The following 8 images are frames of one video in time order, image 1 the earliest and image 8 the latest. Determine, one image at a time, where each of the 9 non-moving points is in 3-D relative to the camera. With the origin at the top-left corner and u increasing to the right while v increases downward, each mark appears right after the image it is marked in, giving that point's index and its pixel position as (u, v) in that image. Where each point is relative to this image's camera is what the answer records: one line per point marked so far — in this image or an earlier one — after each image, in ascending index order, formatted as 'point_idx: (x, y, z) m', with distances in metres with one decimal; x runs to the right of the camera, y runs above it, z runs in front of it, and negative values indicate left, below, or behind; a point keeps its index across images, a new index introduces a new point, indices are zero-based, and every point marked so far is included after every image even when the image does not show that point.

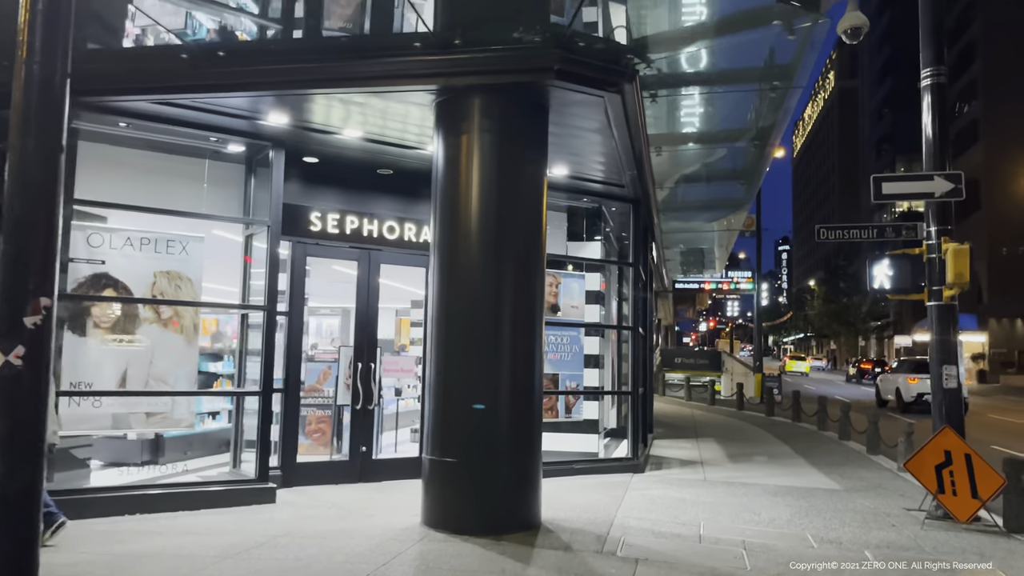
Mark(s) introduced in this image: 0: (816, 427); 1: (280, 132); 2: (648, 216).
0: (+6.7, -3.1, +18.0) m
1: (-2.4, +1.6, +8.4) m
2: (+2.0, +1.1, +12.6) m
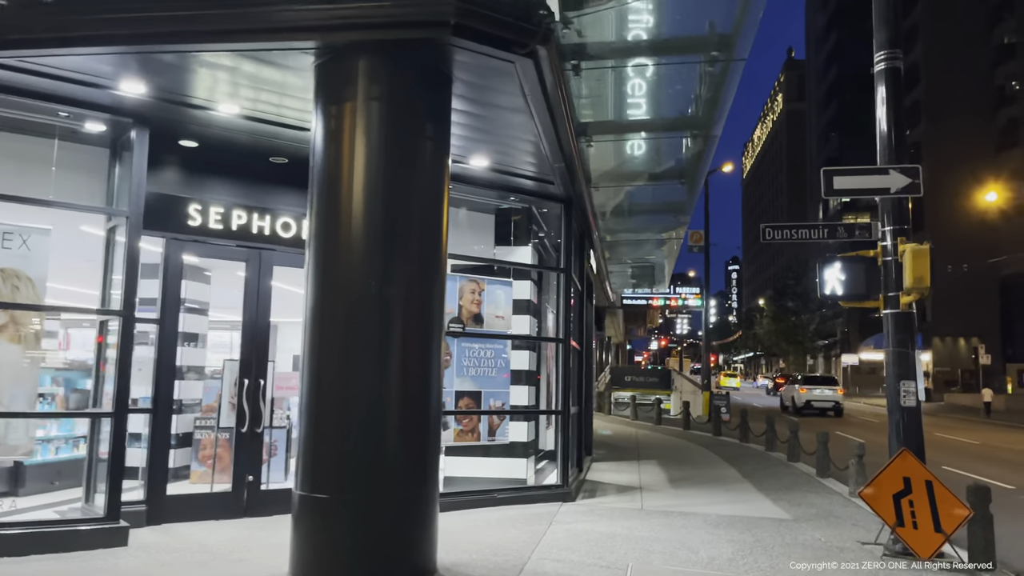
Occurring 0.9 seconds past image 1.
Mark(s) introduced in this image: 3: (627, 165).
0: (+5.3, -3.4, +17.2) m
1: (-3.3, +1.6, +7.2) m
2: (+0.9, +1.0, +11.6) m
3: (+1.6, +1.7, +11.1) m
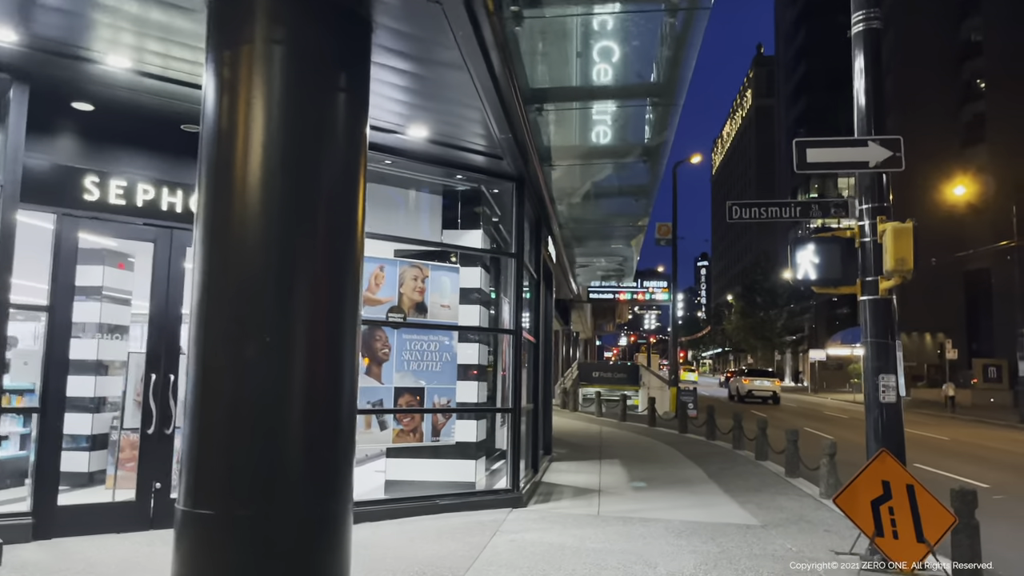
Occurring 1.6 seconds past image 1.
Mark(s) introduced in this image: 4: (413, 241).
0: (+4.5, -3.2, +16.5) m
1: (-3.8, +1.8, +6.3) m
2: (+0.3, +1.2, +10.8) m
3: (+1.0, +1.8, +10.3) m
4: (-1.1, +0.5, +8.9) m
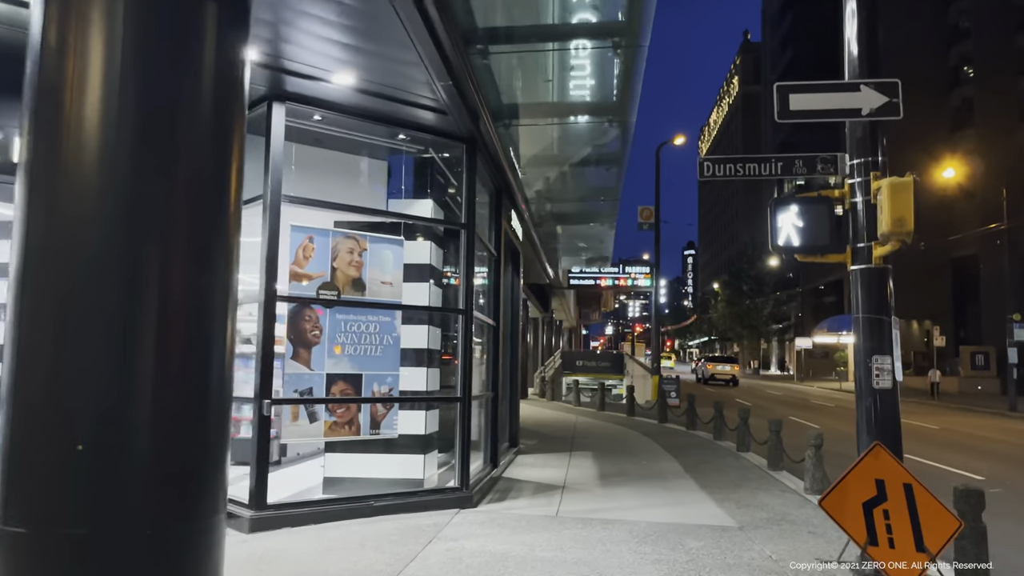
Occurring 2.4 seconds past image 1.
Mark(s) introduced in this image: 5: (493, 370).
0: (+3.8, -2.9, +15.7) m
1: (-4.2, +2.0, +5.2) m
2: (-0.2, +1.4, +9.8) m
3: (+0.4, +2.1, +9.3) m
4: (-1.6, +0.8, +7.9) m
5: (-0.3, -1.0, +10.4) m
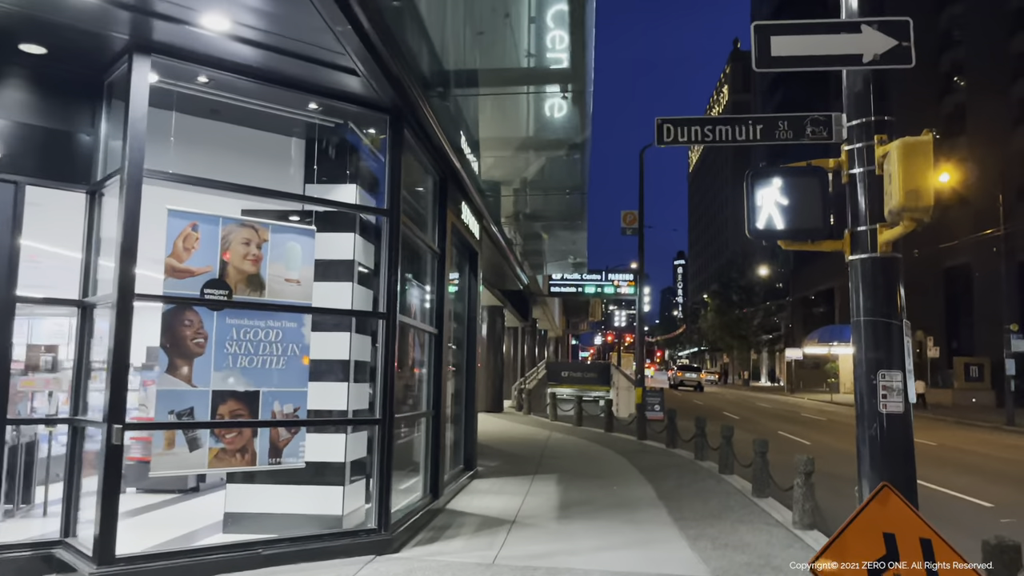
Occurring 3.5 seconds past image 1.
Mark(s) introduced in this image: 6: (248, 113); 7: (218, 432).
0: (+3.2, -3.0, +14.3) m
1: (-4.8, +2.0, +3.8) m
2: (-0.8, +1.4, +8.5) m
3: (-0.1, +2.1, +8.0) m
4: (-2.1, +0.8, +6.6) m
5: (-0.9, -1.1, +9.1) m
6: (-2.3, +1.5, +7.0) m
7: (-2.3, -1.1, +6.3) m
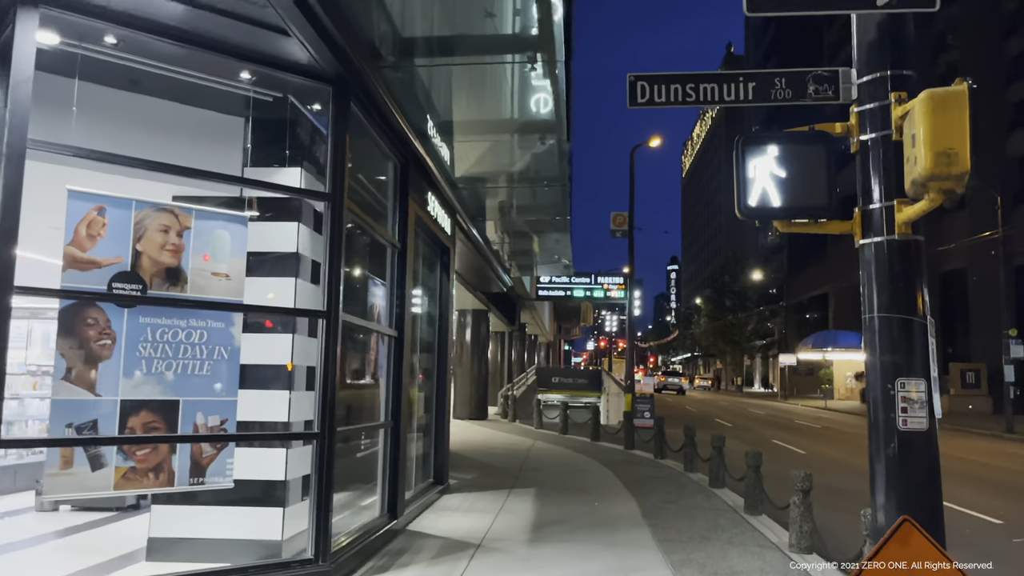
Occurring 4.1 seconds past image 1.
0: (+2.8, -3.0, +13.5) m
1: (-5.0, +2.1, +3.0) m
2: (-1.1, +1.4, +7.7) m
3: (-0.4, +2.1, +7.2) m
4: (-2.4, +0.8, +5.8) m
5: (-1.2, -1.0, +8.2) m
6: (-2.6, +1.5, +6.1) m
7: (-2.6, -1.1, +5.5) m
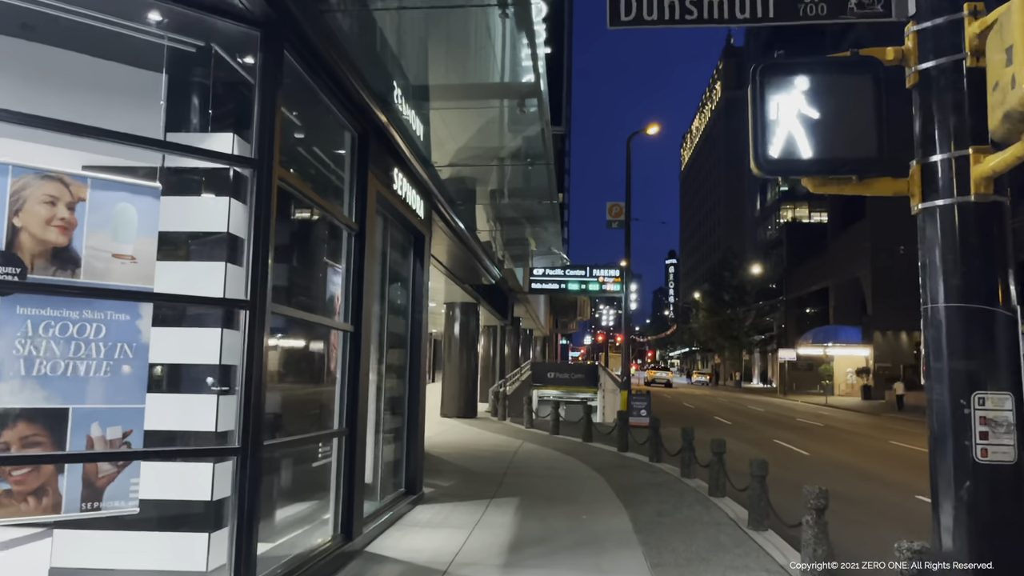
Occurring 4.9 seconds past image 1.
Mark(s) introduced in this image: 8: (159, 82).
0: (+2.6, -2.8, +12.5) m
1: (-5.3, +2.2, +2.0) m
2: (-1.4, +1.5, +6.7) m
3: (-0.7, +2.2, +6.2) m
4: (-2.7, +0.9, +4.7) m
5: (-1.4, -0.9, +7.2) m
6: (-2.8, +1.6, +5.1) m
7: (-2.8, -1.0, +4.5) m
8: (-2.4, +1.4, +5.5) m
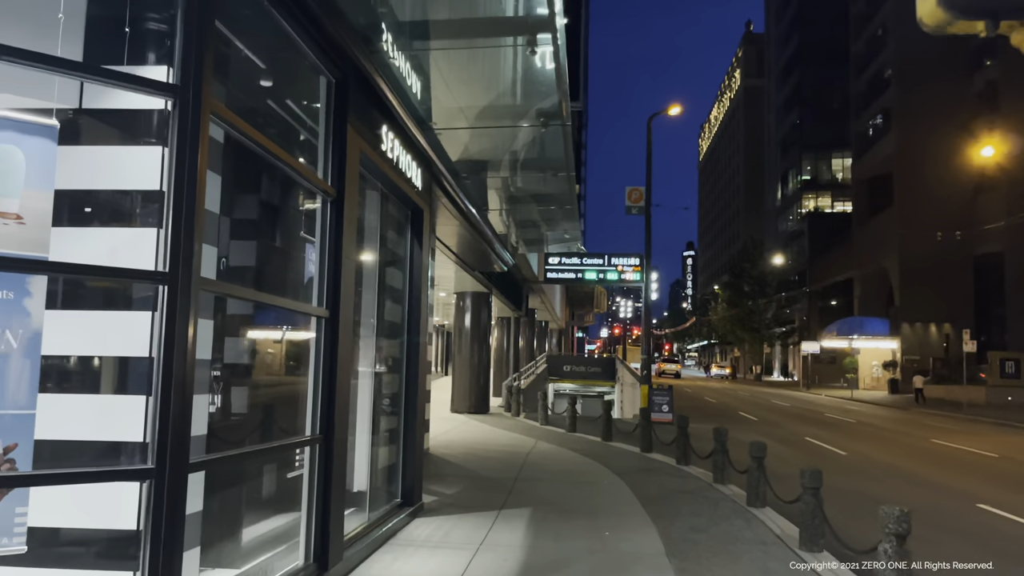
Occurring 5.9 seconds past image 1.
0: (+2.8, -2.6, +11.3) m
1: (-5.3, +2.3, +0.8) m
2: (-1.3, +1.7, +5.5) m
3: (-0.6, +2.4, +5.0) m
4: (-2.6, +1.0, +3.6) m
5: (-1.3, -0.8, +6.0) m
6: (-2.7, +1.8, +3.9) m
7: (-2.8, -0.8, +3.3) m
8: (-2.4, +1.6, +4.3) m
